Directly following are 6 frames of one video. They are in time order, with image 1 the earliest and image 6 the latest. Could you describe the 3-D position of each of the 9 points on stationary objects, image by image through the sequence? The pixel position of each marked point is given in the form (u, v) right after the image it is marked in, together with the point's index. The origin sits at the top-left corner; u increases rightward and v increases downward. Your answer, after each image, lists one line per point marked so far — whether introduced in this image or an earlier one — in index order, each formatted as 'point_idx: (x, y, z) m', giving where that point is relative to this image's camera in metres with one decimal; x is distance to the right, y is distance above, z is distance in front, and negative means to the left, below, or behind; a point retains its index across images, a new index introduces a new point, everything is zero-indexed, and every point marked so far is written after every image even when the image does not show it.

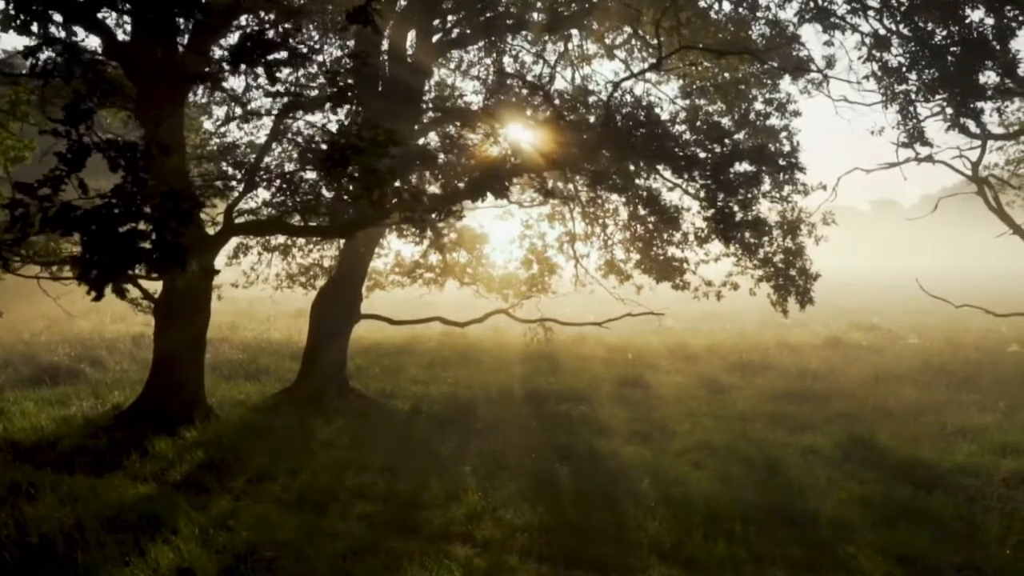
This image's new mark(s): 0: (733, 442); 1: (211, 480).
0: (+3.0, -2.0, +11.9) m
1: (-3.3, -2.1, +10.0) m
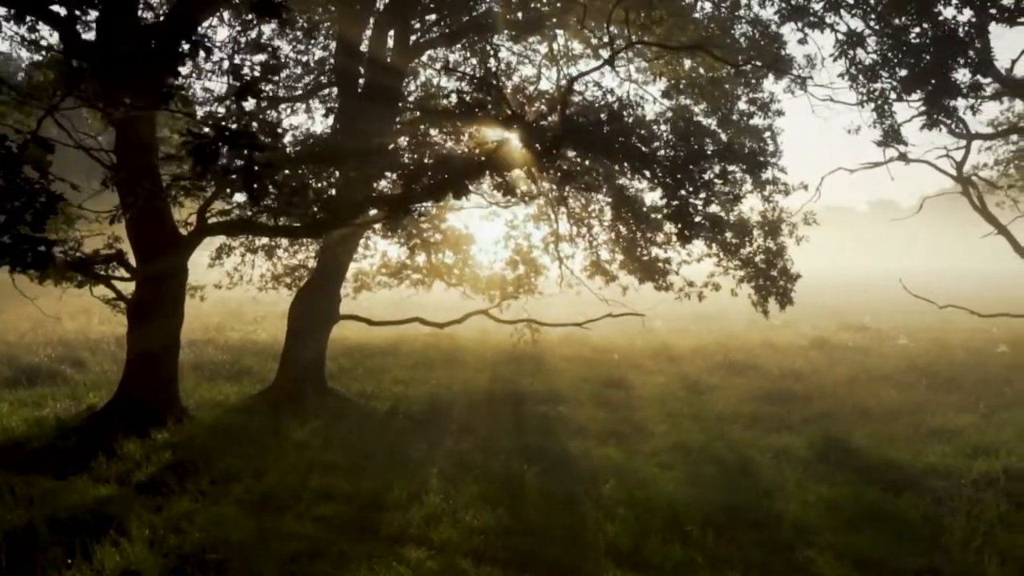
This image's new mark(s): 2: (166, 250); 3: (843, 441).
0: (+2.6, -2.0, +11.8) m
1: (-3.7, -2.1, +9.9) m
2: (-4.9, +0.5, +12.7) m
3: (+4.2, -1.9, +11.4) m
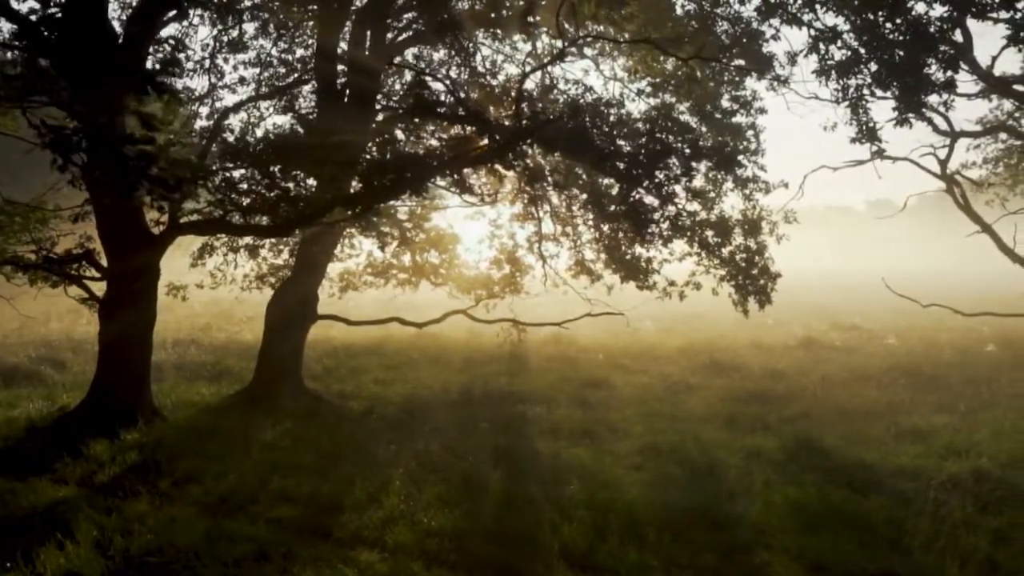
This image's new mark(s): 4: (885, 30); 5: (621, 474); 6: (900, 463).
0: (+2.2, -2.0, +11.7) m
1: (-4.1, -2.1, +9.8) m
2: (-5.3, +0.5, +12.7) m
3: (+3.8, -1.9, +11.3) m
4: (+4.5, +3.1, +10.7) m
5: (+1.2, -2.1, +10.0) m
6: (+4.4, -2.0, +10.2) m
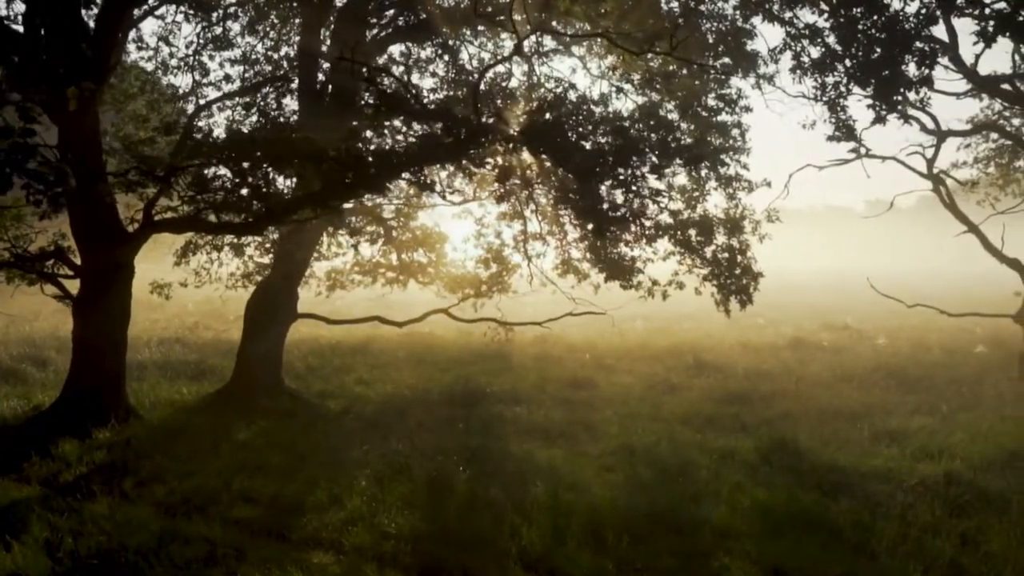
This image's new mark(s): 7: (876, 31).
0: (+1.9, -2.0, +11.6) m
1: (-4.5, -2.1, +9.7) m
2: (-5.6, +0.6, +12.6) m
3: (+3.5, -1.9, +11.2) m
4: (+4.1, +3.1, +10.6) m
5: (+0.9, -2.1, +9.9) m
6: (+4.1, -2.0, +10.1) m
7: (+4.3, +3.0, +10.5) m
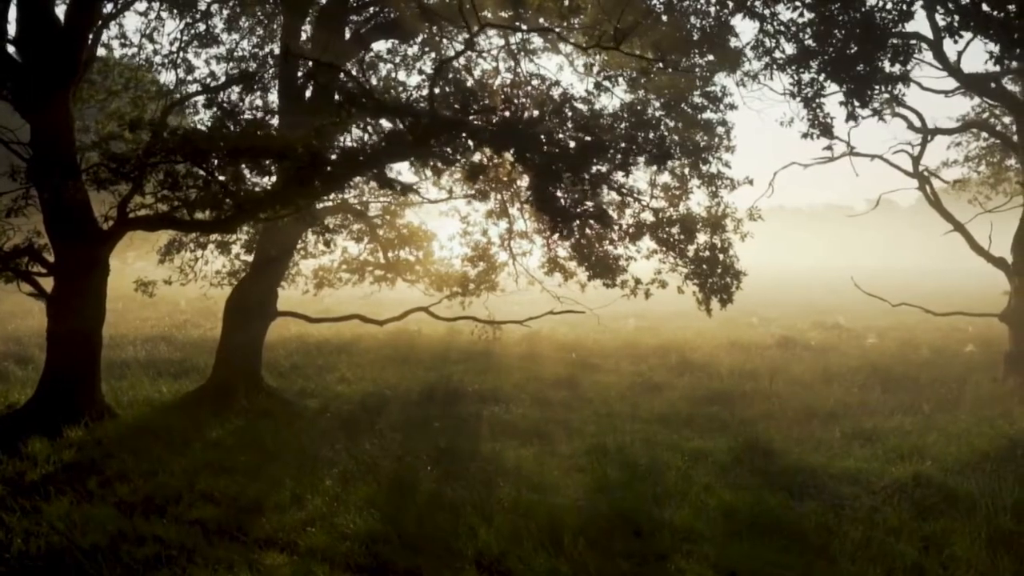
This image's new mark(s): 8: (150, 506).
0: (+1.5, -2.0, +11.5) m
1: (-4.8, -2.1, +9.6) m
2: (-6.0, +0.6, +12.5) m
3: (+3.1, -1.9, +11.1) m
4: (+3.8, +3.1, +10.5) m
5: (+0.5, -2.1, +9.8) m
6: (+3.7, -2.0, +10.0) m
7: (+3.9, +3.0, +10.4) m
8: (-3.6, -2.1, +8.8) m
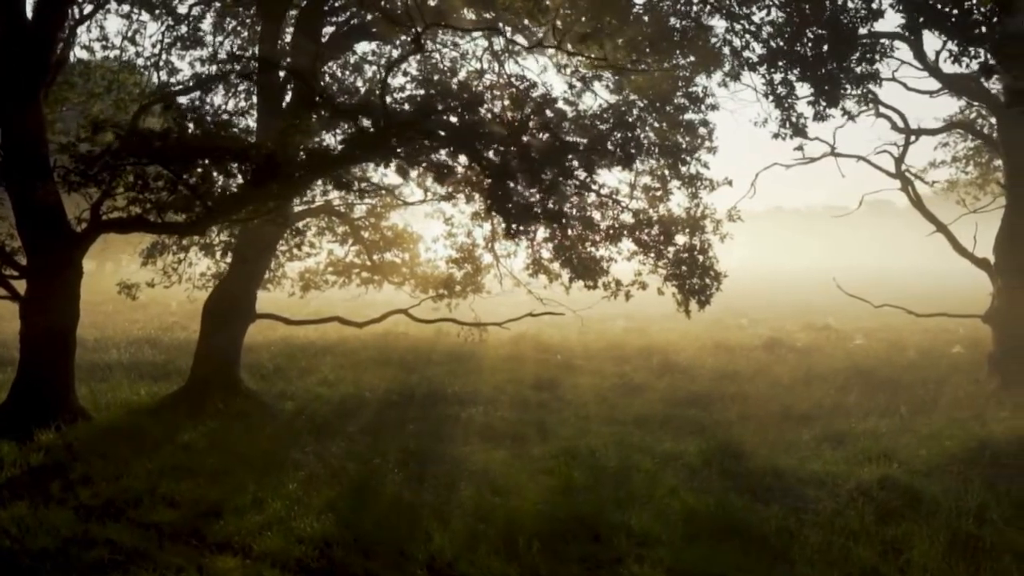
0: (+1.1, -2.0, +11.4) m
1: (-5.2, -2.1, +9.6) m
2: (-6.3, +0.6, +12.5) m
3: (+2.8, -1.9, +11.0) m
4: (+3.4, +3.1, +10.4) m
5: (+0.1, -2.1, +9.8) m
6: (+3.3, -2.0, +9.9) m
7: (+3.5, +3.0, +10.3) m
8: (-3.9, -2.2, +8.7) m
